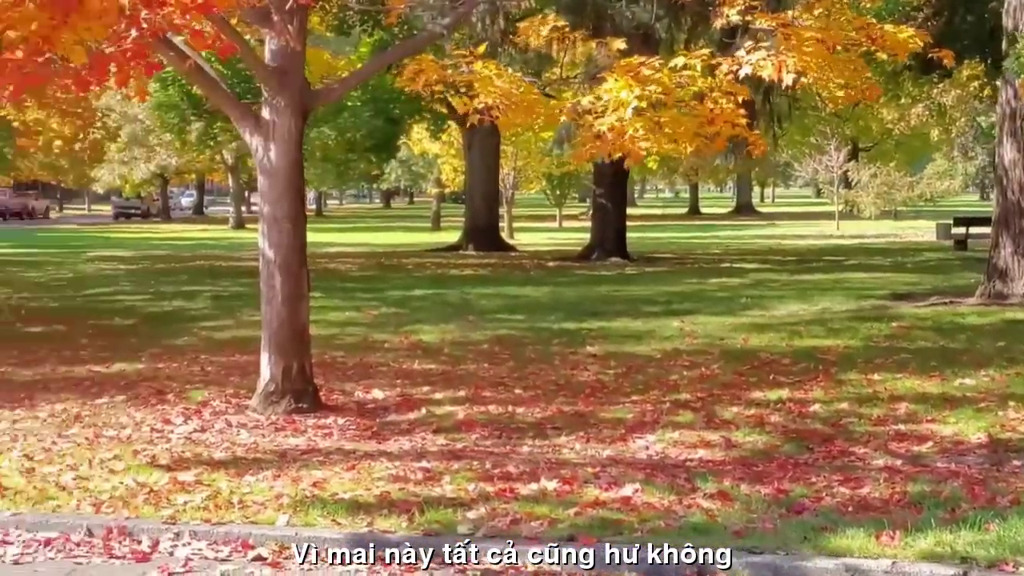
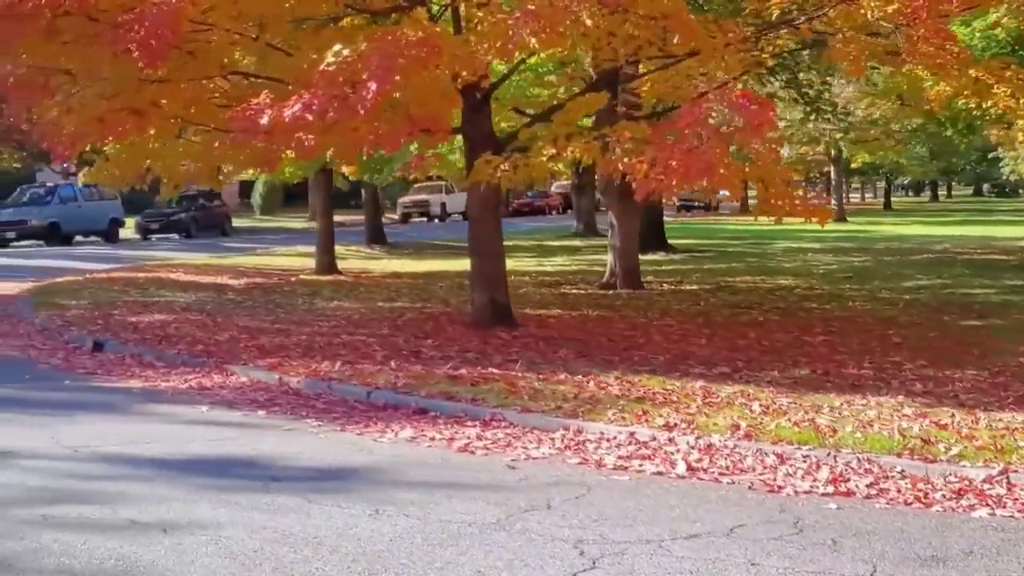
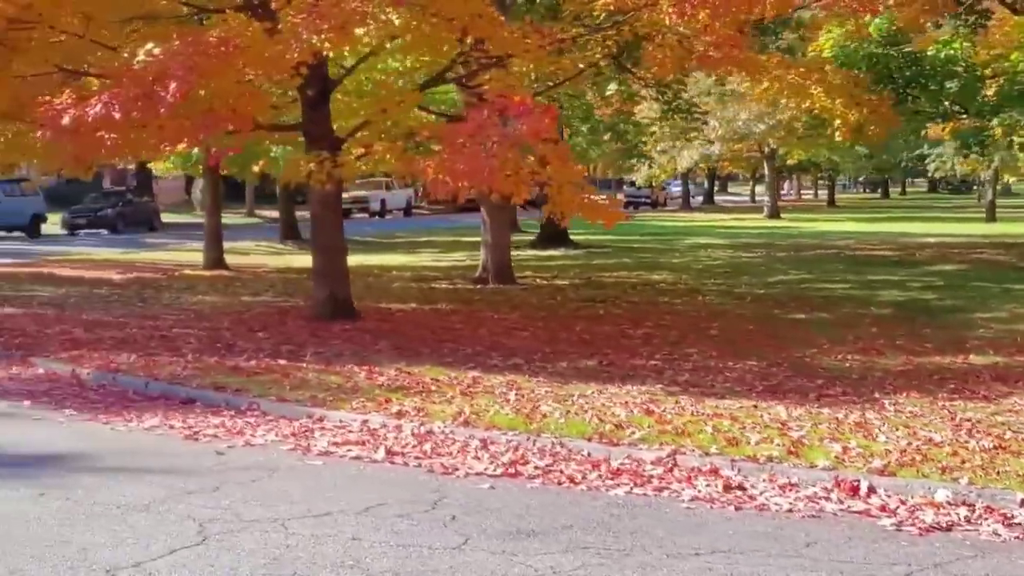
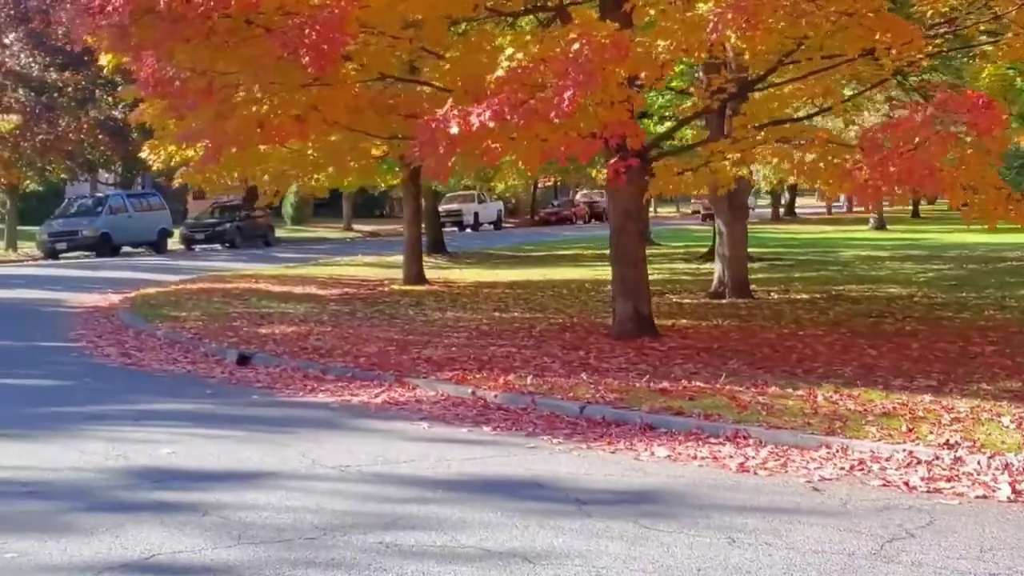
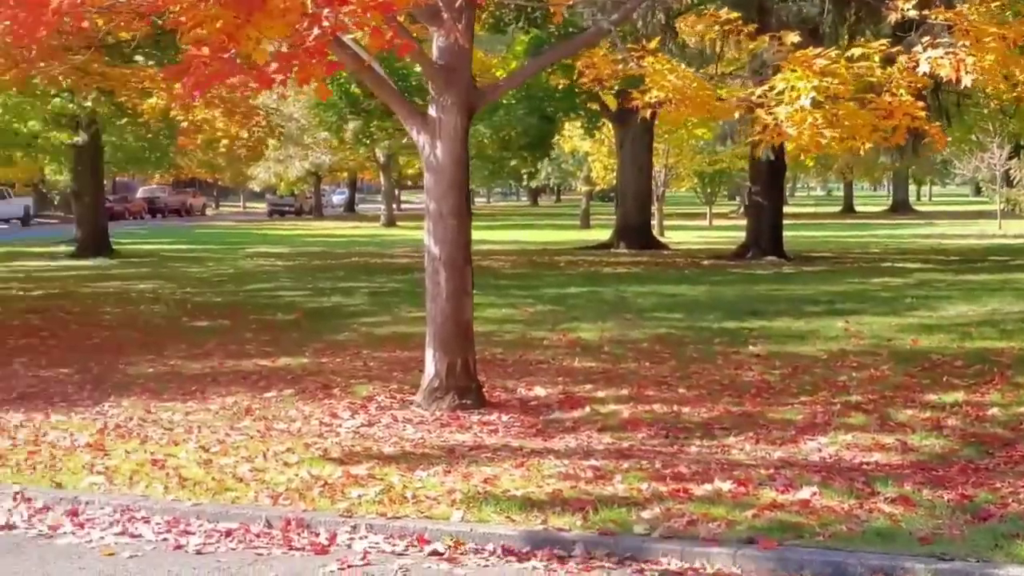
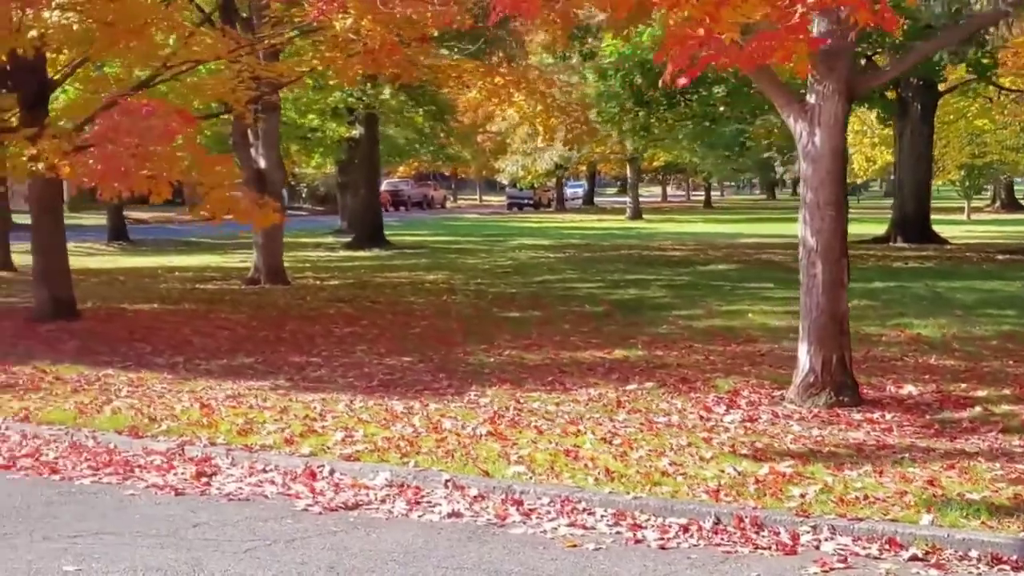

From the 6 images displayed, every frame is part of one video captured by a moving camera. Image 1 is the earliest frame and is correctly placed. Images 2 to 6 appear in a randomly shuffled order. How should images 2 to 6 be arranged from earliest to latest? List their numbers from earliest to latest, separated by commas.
5, 6, 3, 2, 4
